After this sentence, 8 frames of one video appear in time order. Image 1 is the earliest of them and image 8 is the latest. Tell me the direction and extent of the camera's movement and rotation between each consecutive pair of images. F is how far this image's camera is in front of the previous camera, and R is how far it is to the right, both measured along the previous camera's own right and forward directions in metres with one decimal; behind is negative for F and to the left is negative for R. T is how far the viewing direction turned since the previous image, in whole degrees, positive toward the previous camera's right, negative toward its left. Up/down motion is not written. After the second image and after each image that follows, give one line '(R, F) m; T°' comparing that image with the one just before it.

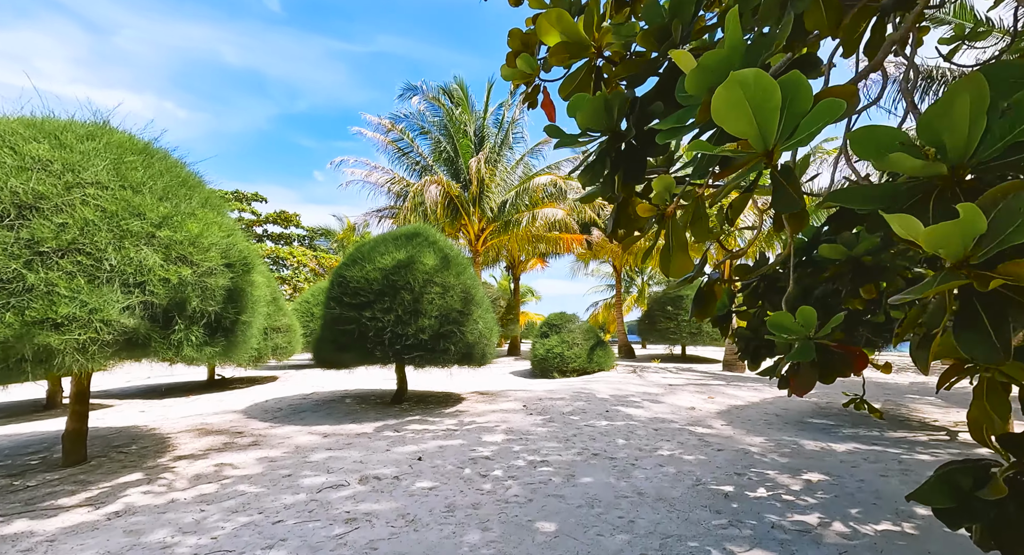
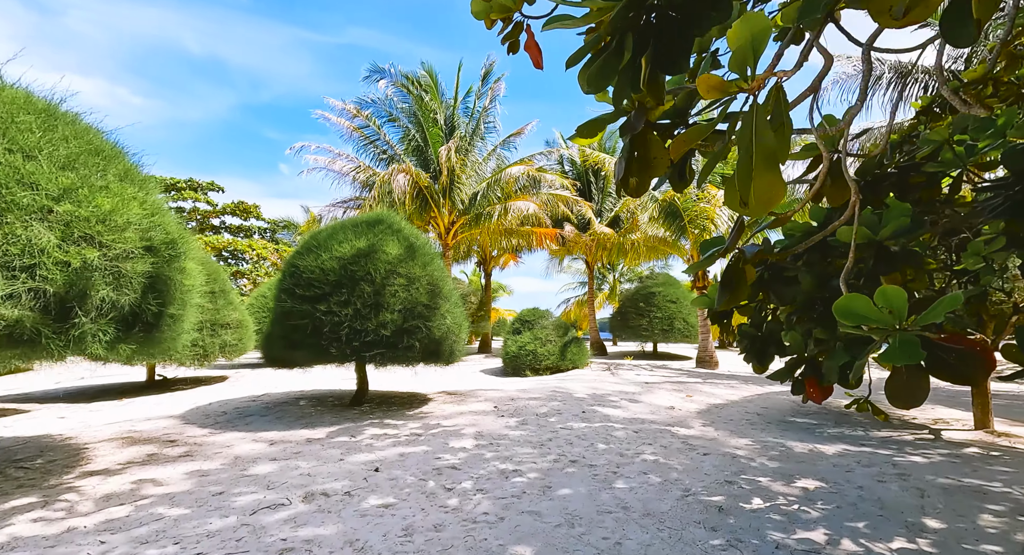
(0.0, +0.5) m; +3°
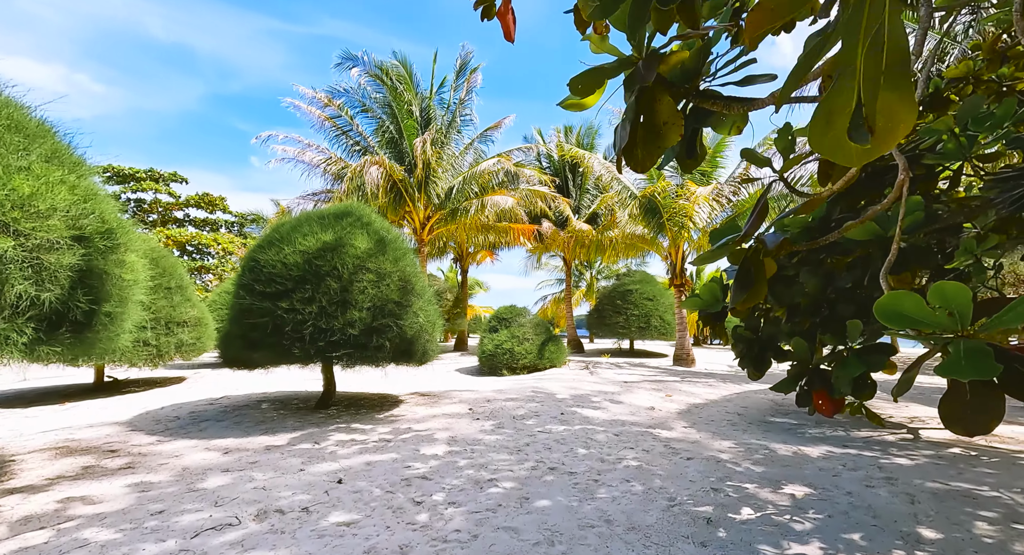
(0.0, +0.3) m; +3°
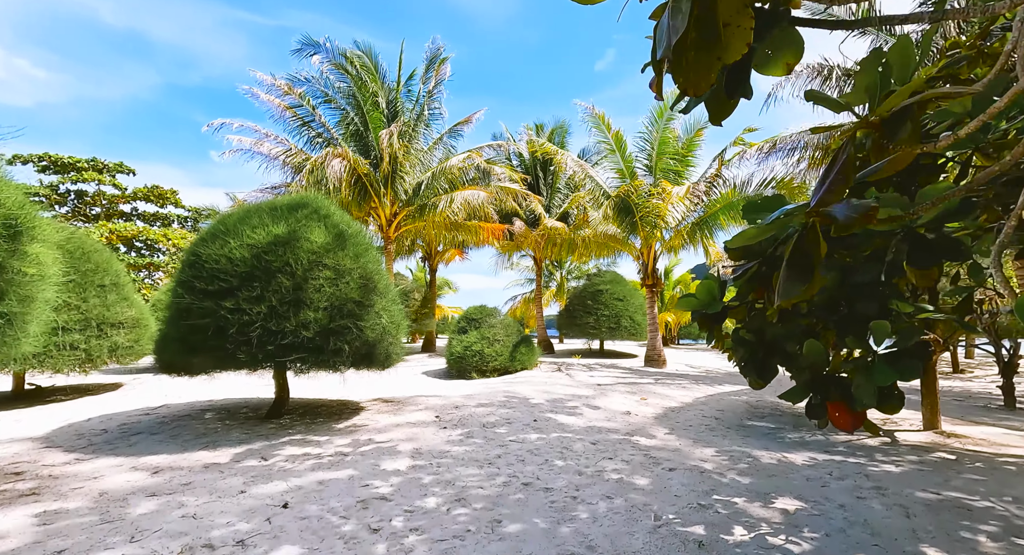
(0.0, +0.4) m; +4°
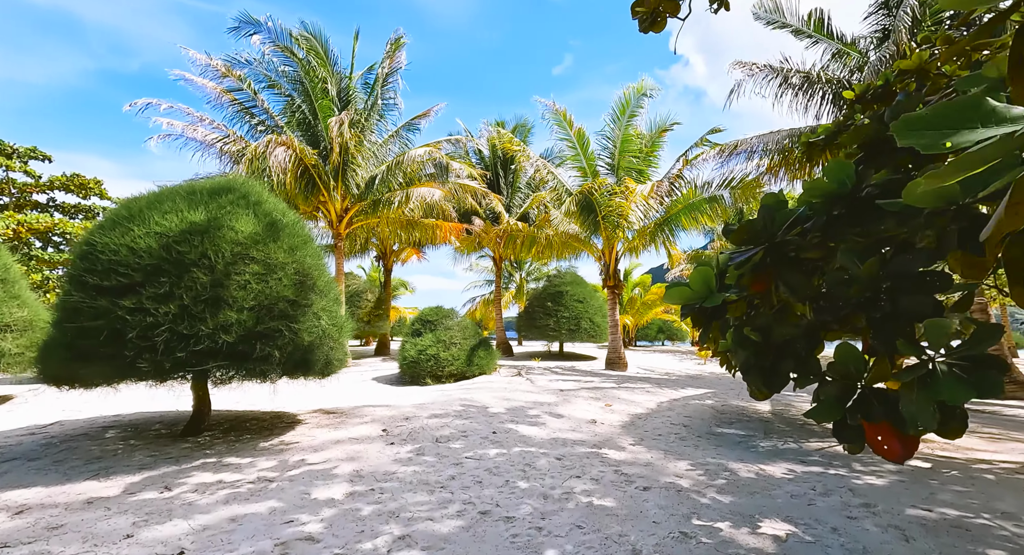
(0.0, +0.5) m; +5°
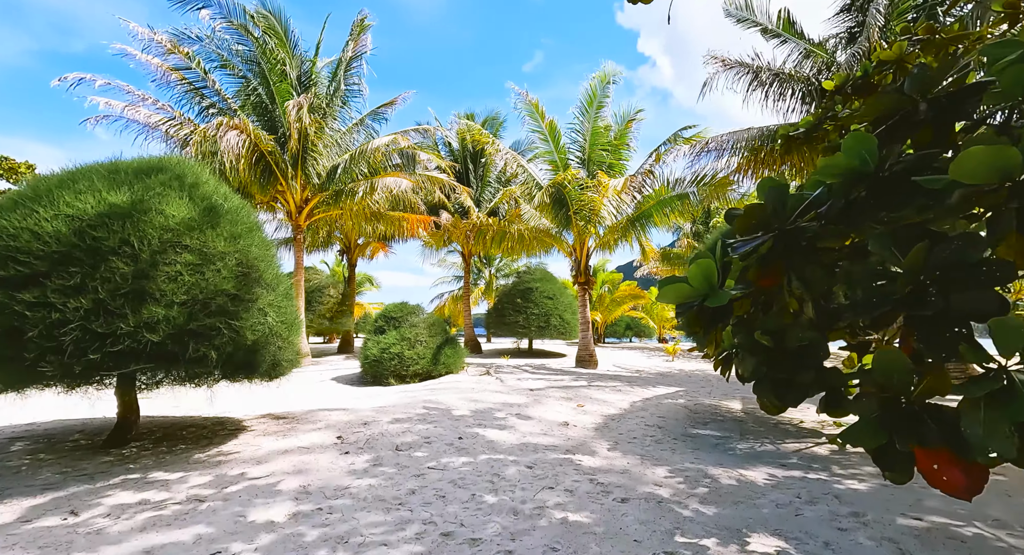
(0.0, +0.4) m; +4°
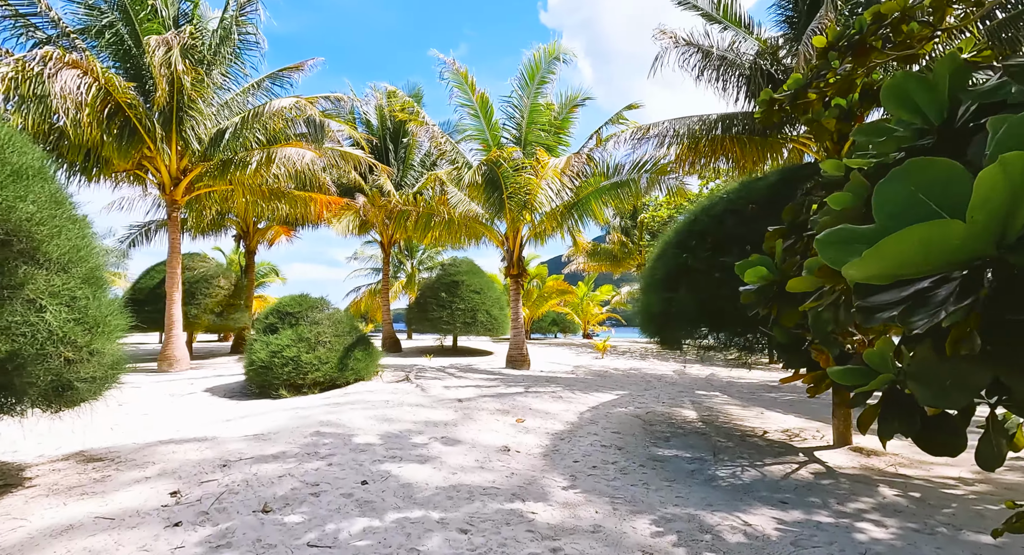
(0.0, +1.3) m; +9°
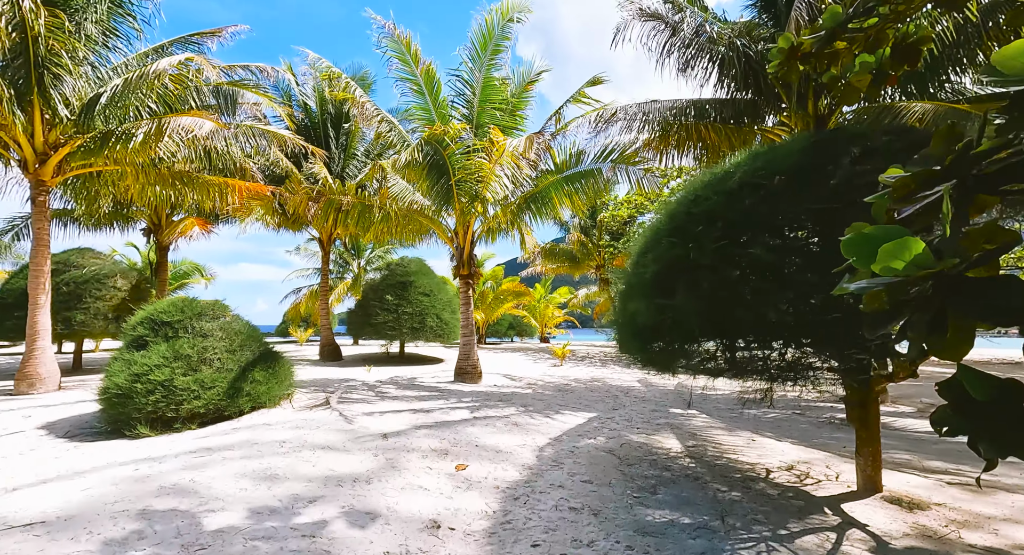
(+0.2, +1.3) m; +5°
